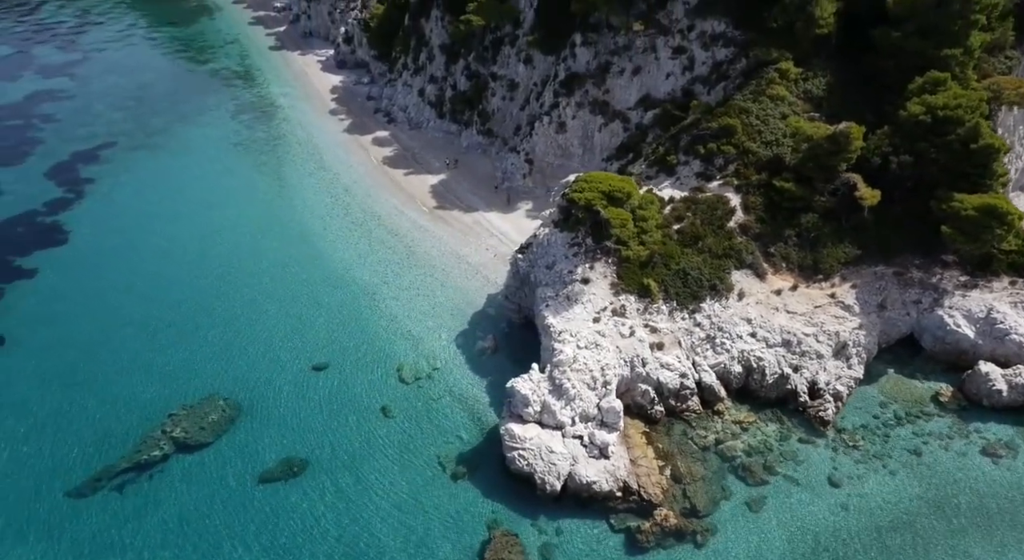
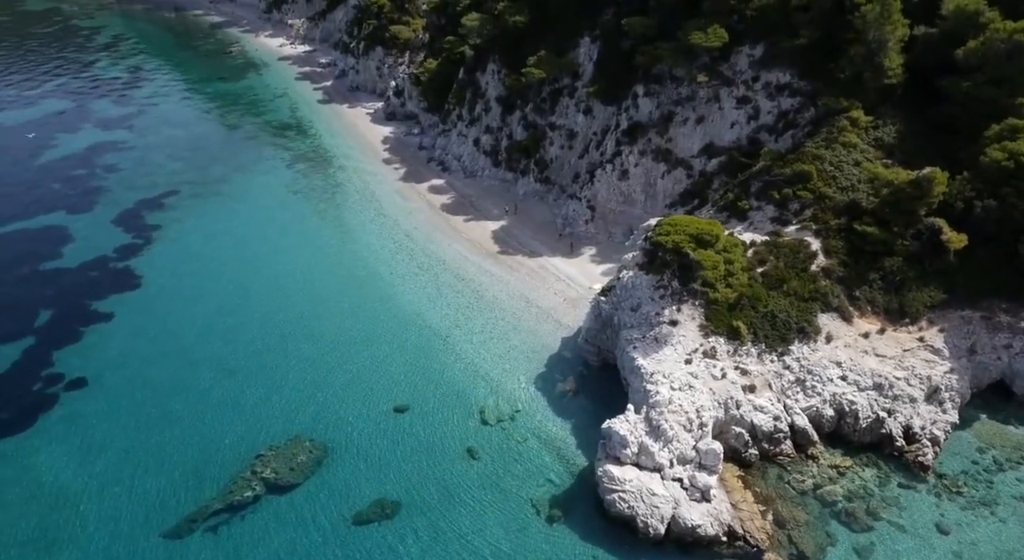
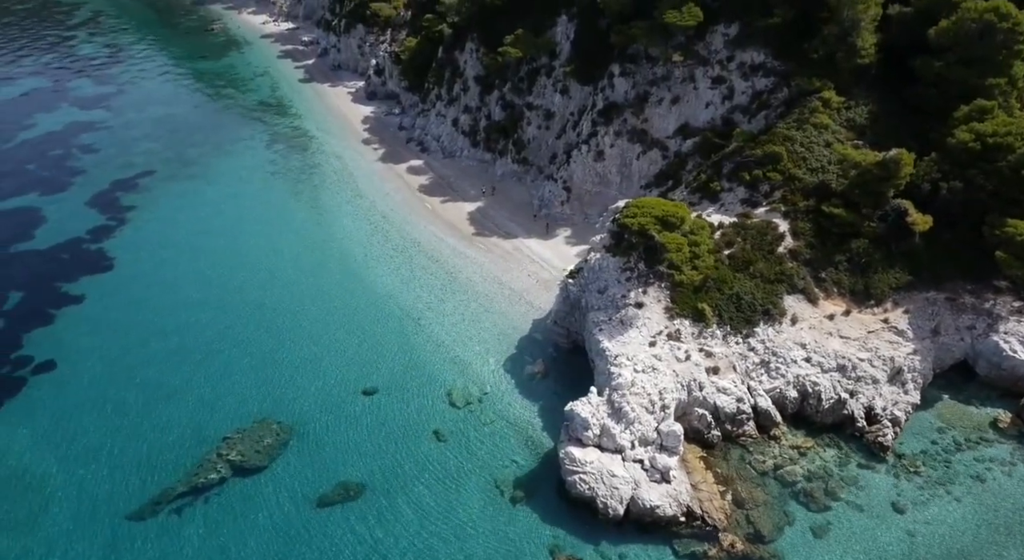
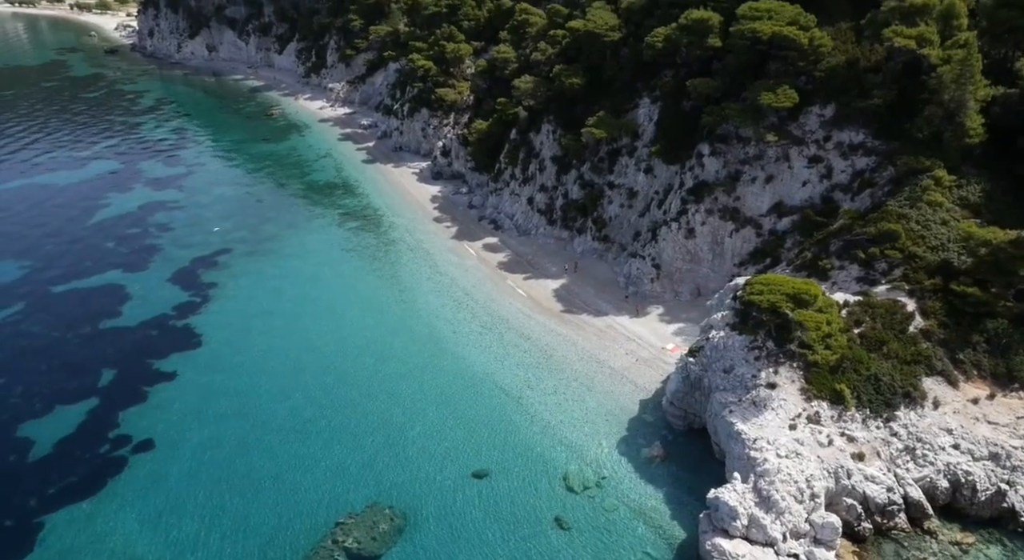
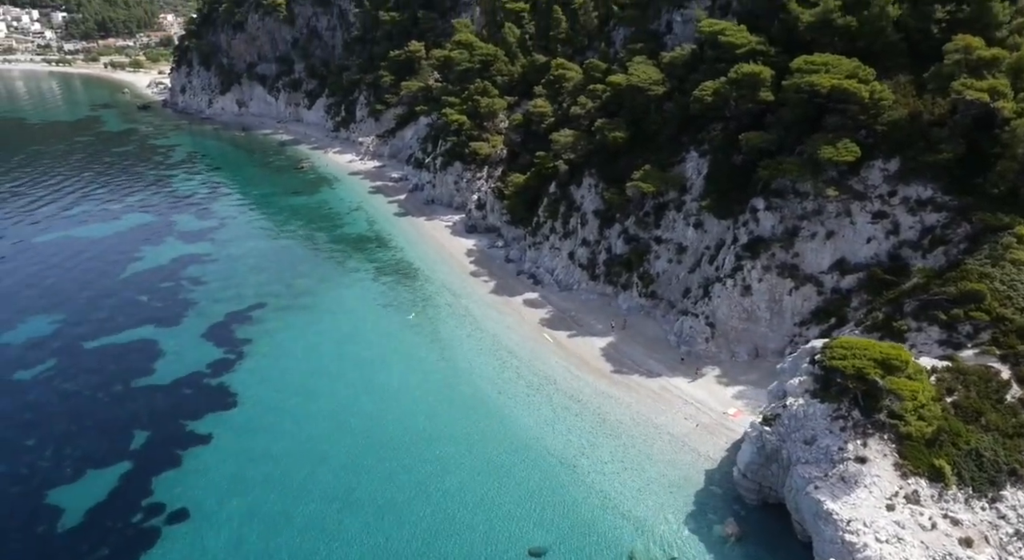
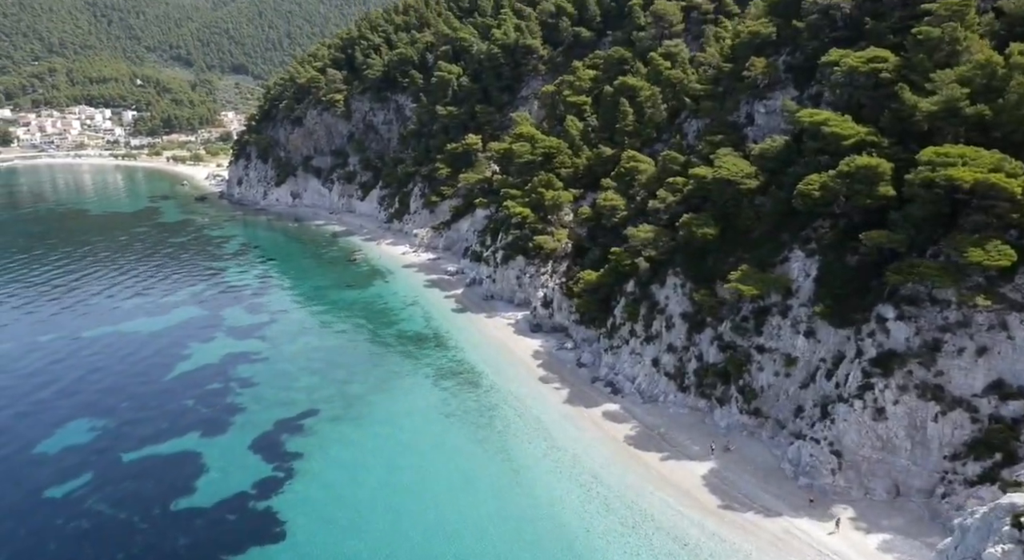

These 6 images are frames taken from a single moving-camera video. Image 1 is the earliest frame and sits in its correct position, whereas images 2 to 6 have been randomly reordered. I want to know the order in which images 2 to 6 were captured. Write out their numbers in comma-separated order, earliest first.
3, 2, 4, 5, 6
